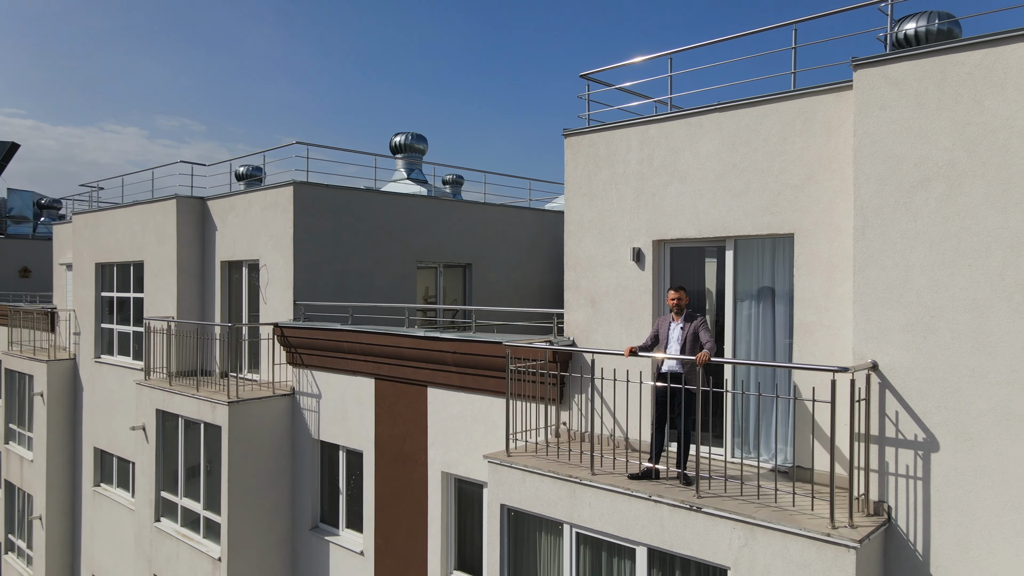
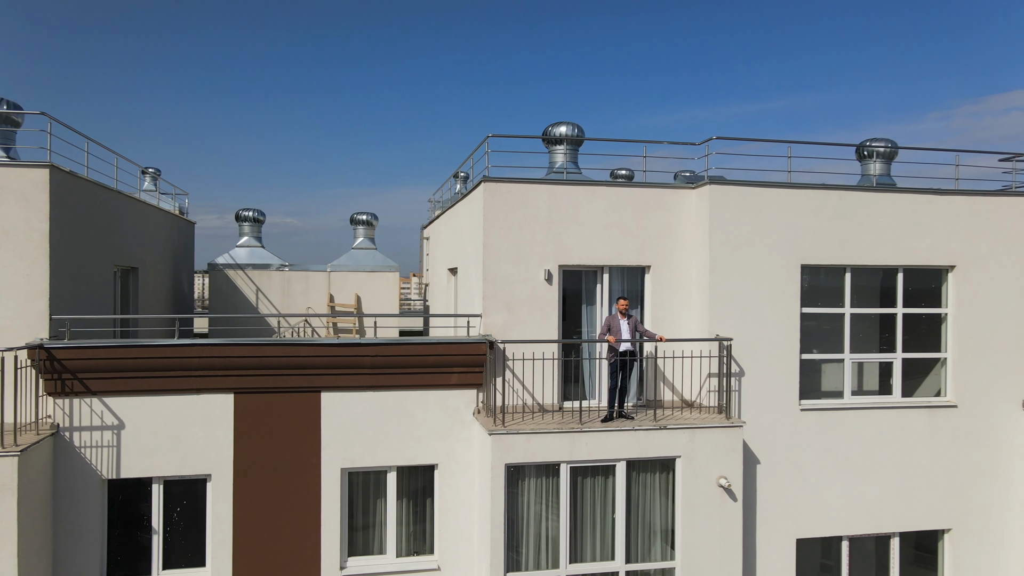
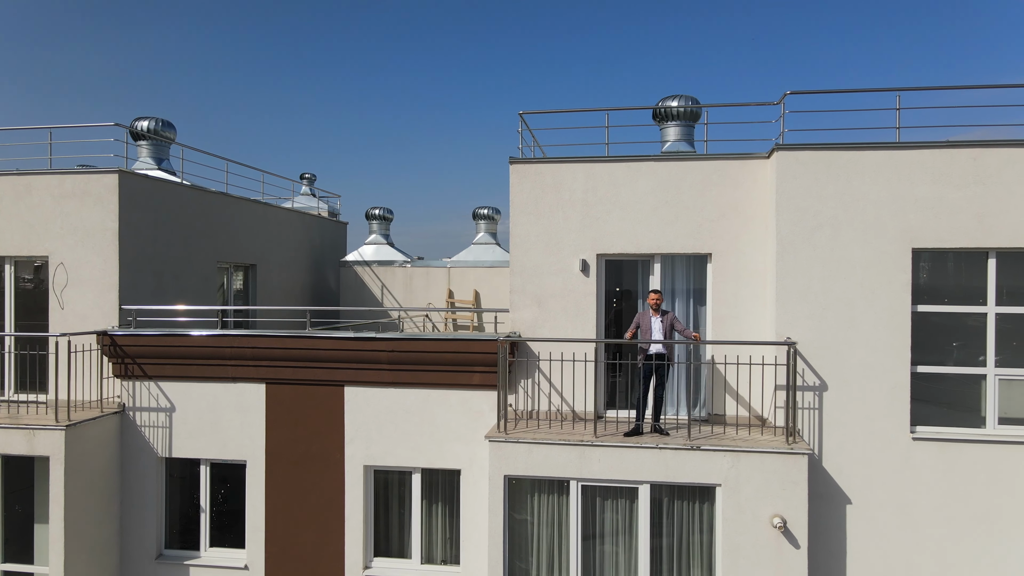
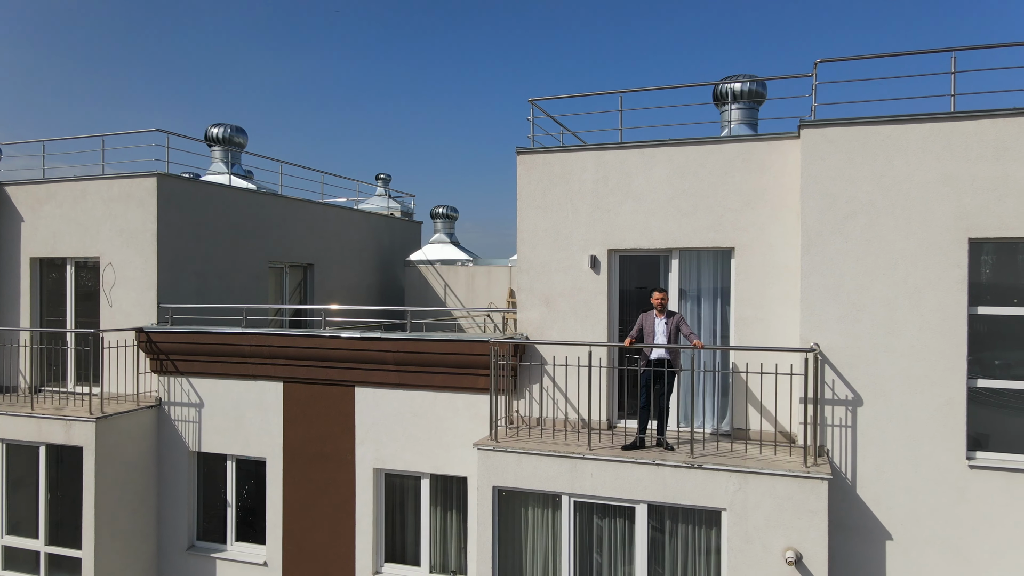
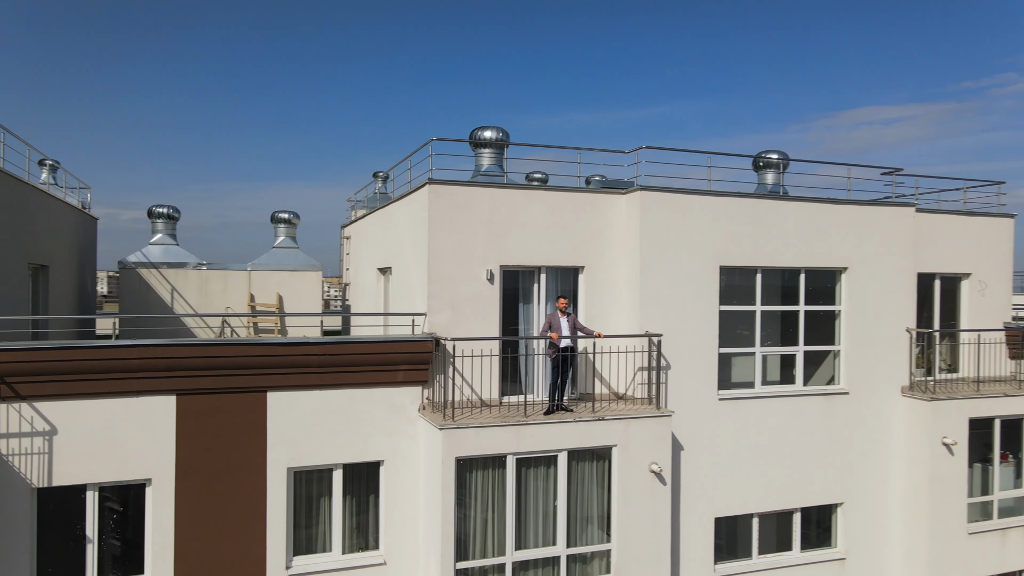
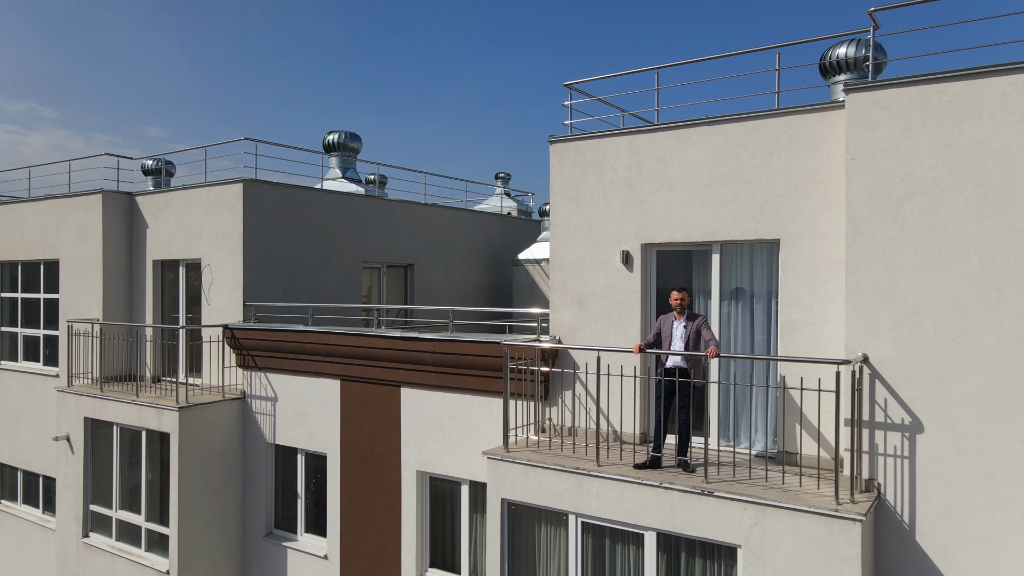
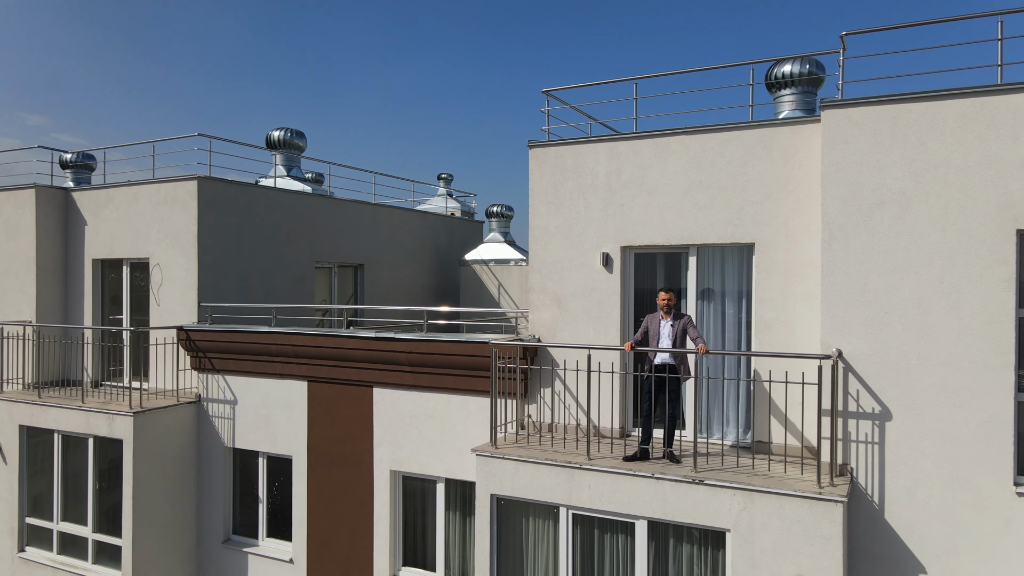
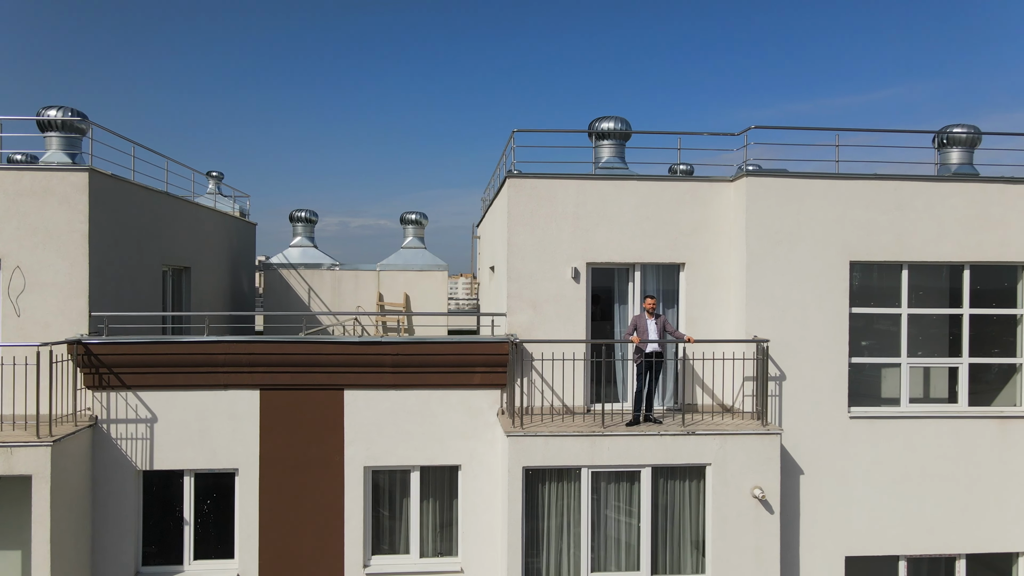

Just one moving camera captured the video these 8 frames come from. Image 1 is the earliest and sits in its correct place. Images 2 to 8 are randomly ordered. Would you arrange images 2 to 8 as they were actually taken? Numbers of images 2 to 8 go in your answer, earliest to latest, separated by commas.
6, 7, 4, 3, 8, 2, 5
